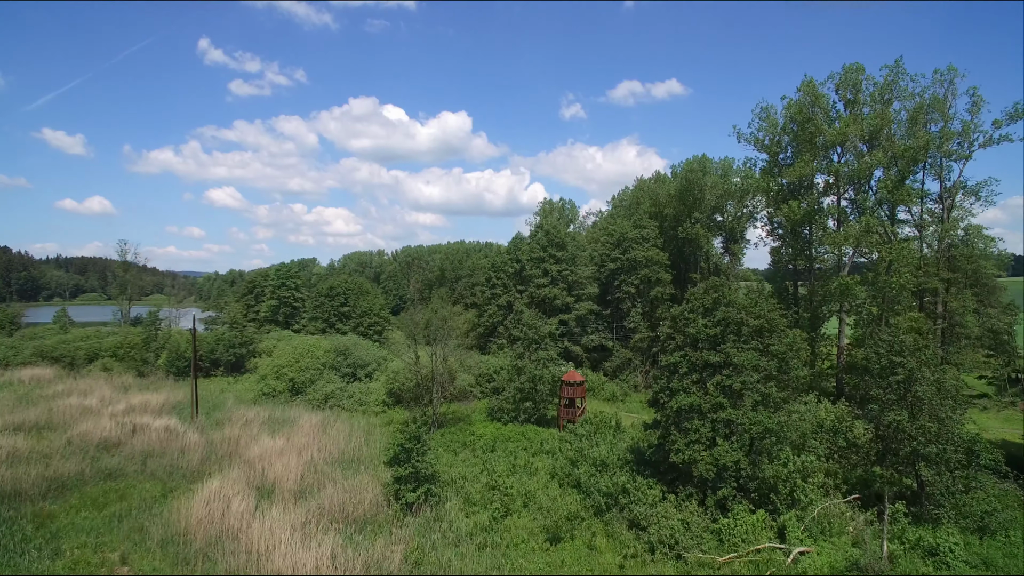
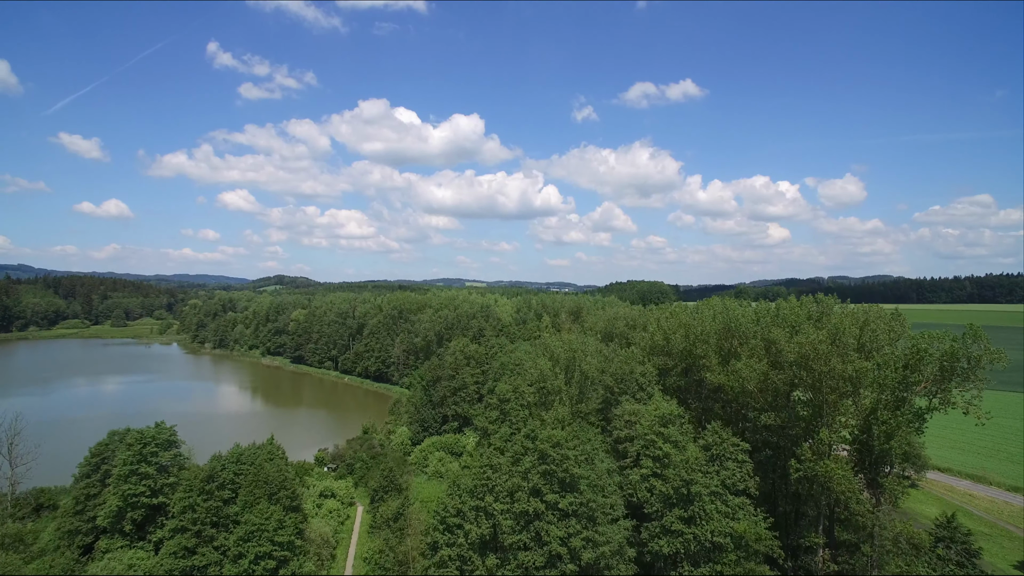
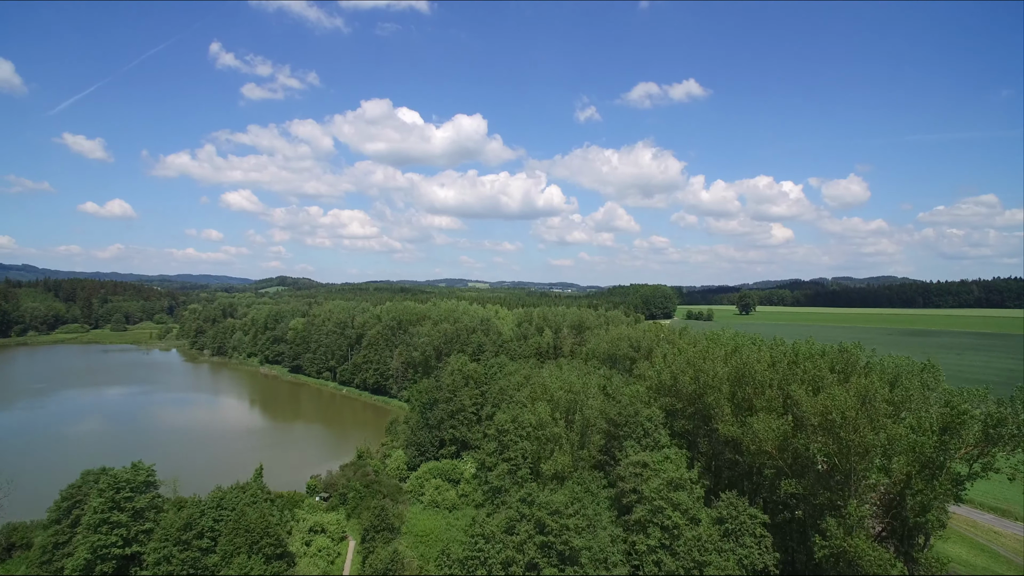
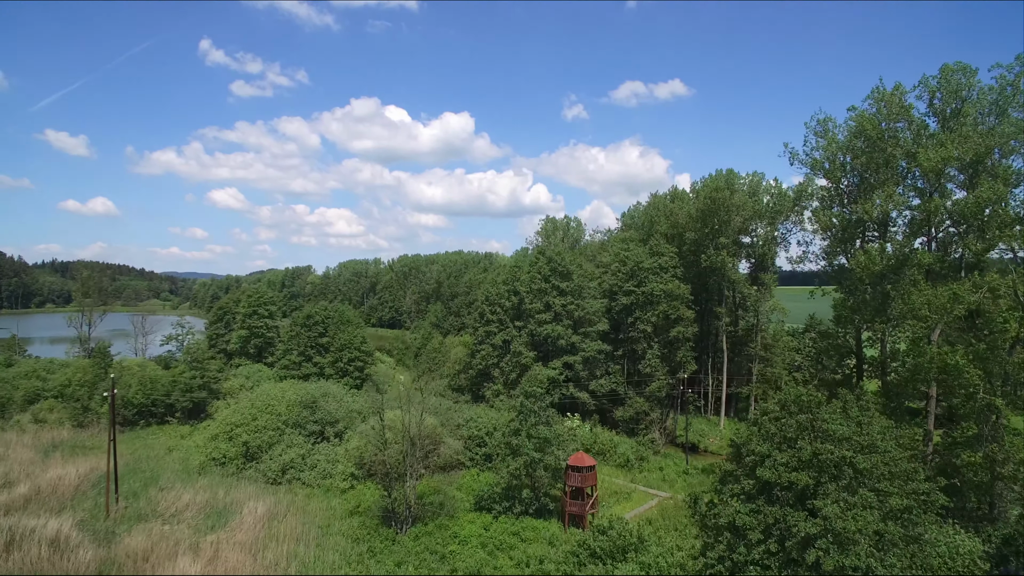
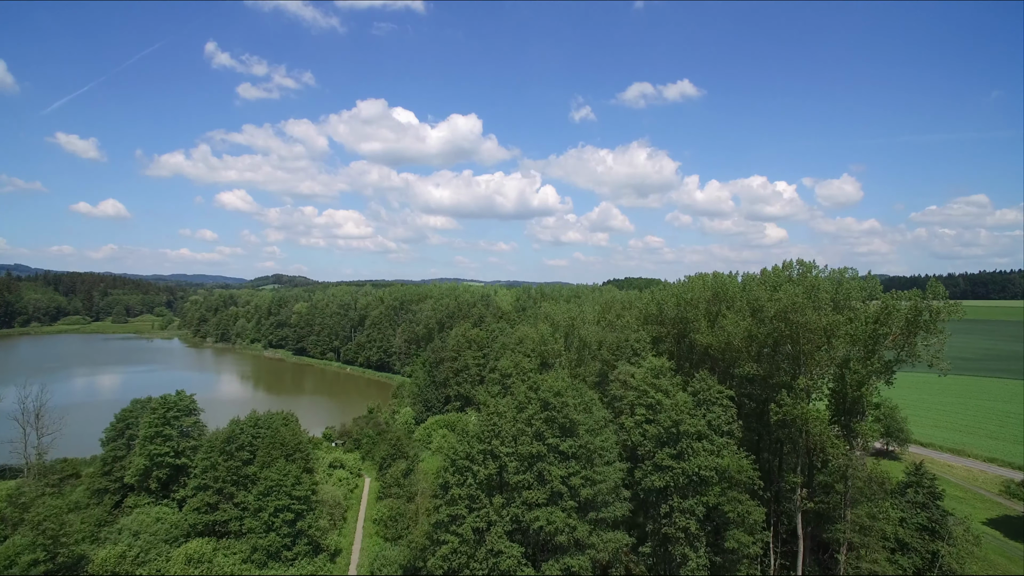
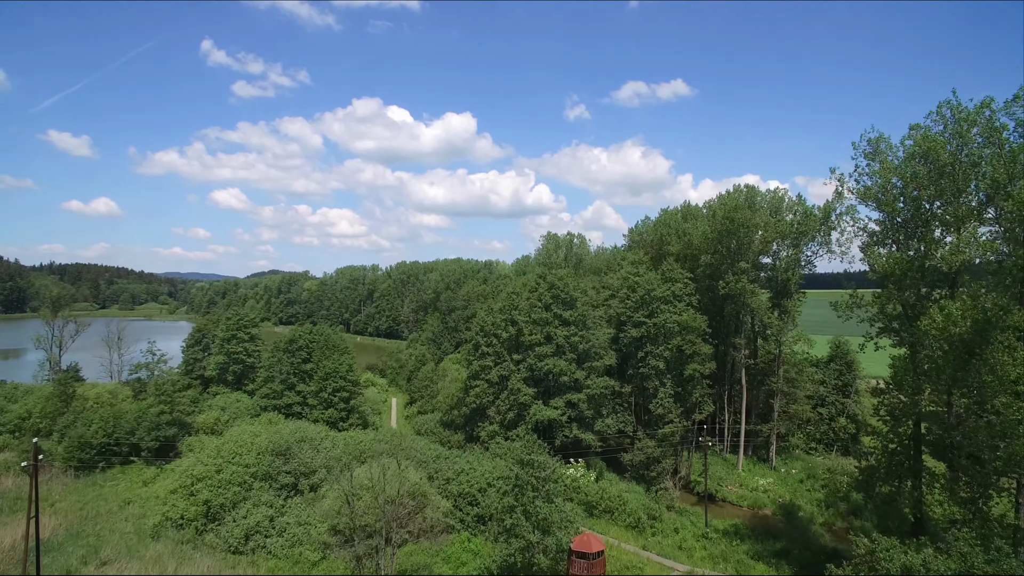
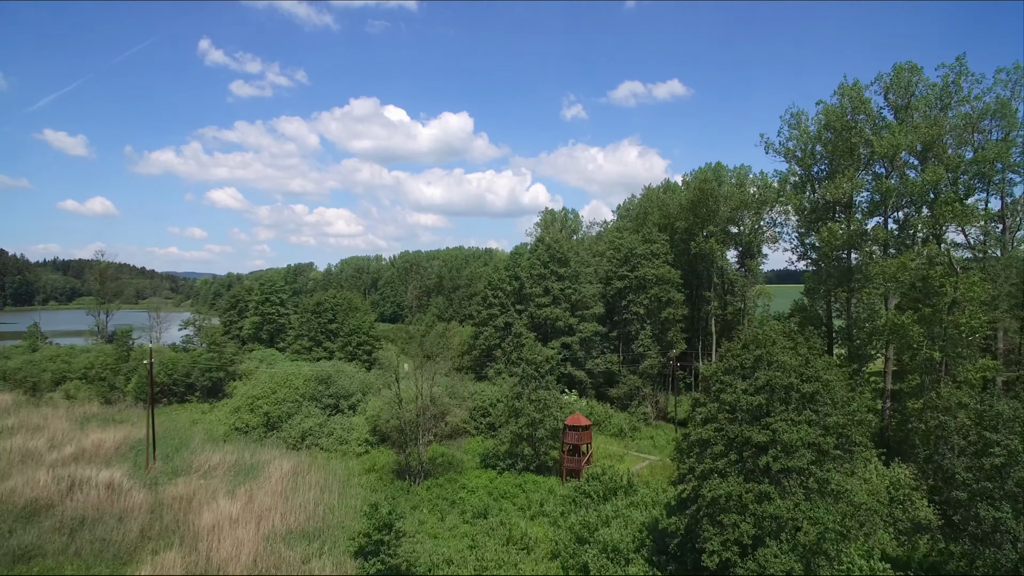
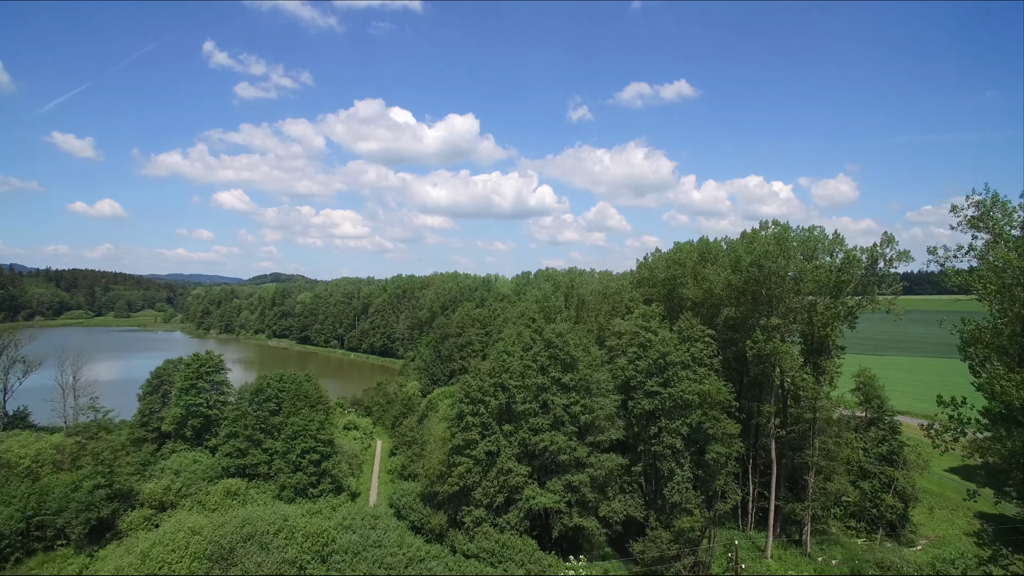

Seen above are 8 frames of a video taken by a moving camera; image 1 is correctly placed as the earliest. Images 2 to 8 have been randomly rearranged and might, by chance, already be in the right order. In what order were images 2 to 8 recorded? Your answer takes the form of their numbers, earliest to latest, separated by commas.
7, 4, 6, 8, 5, 2, 3
